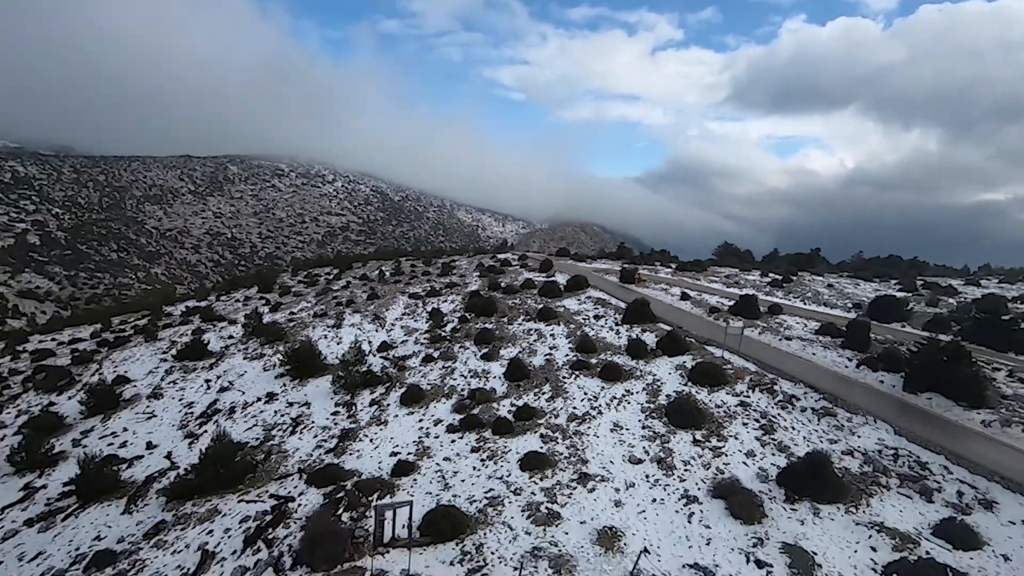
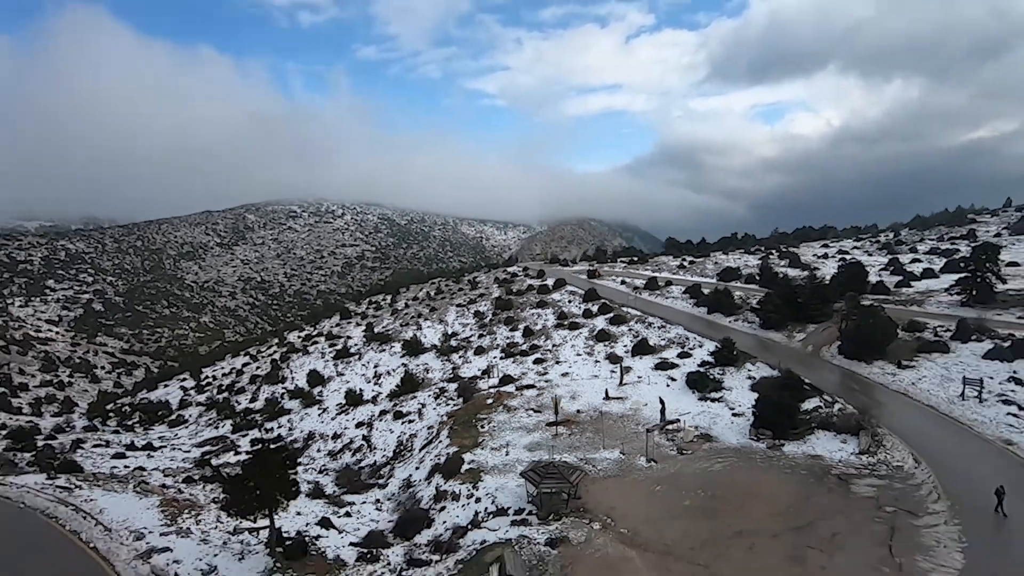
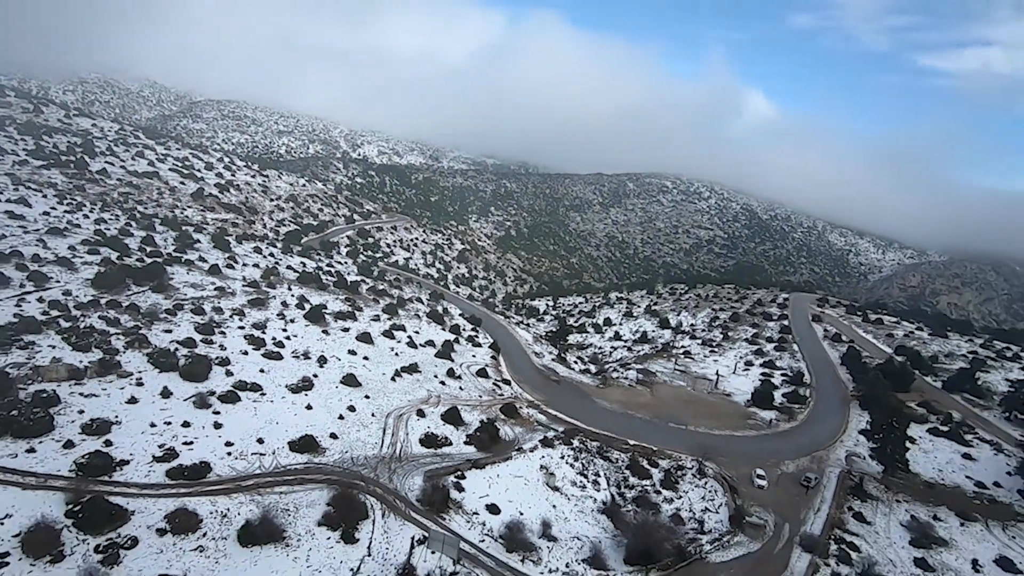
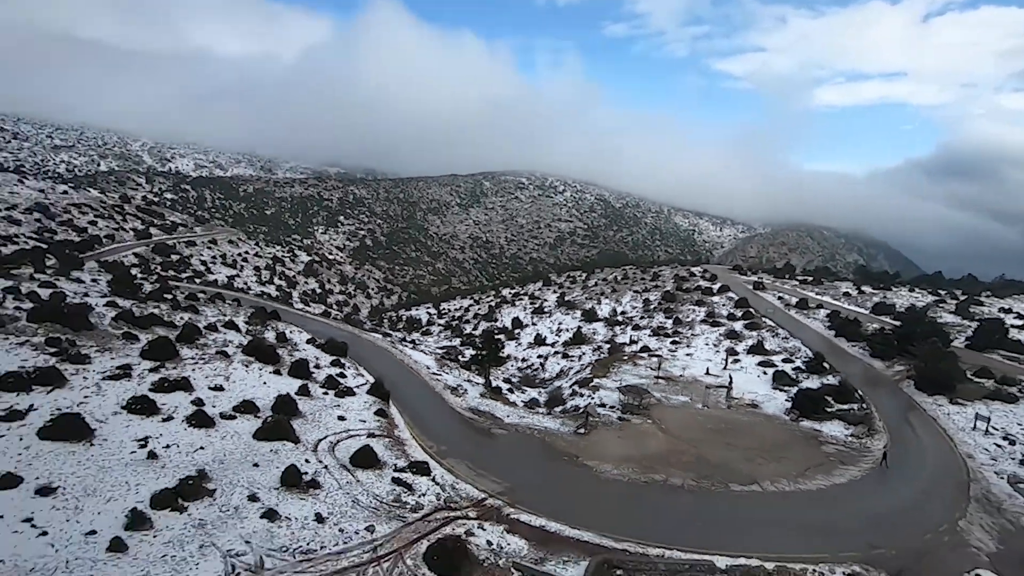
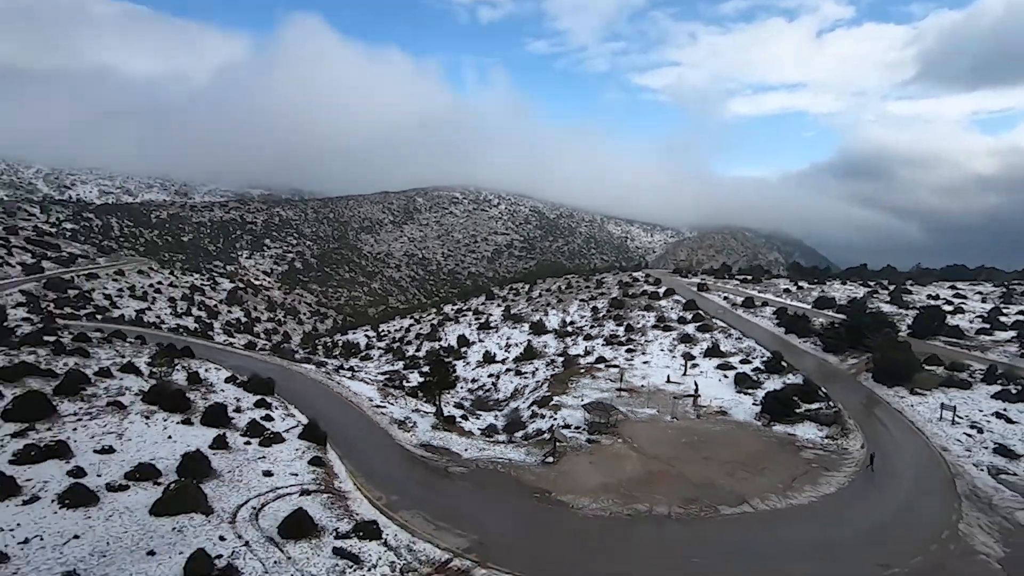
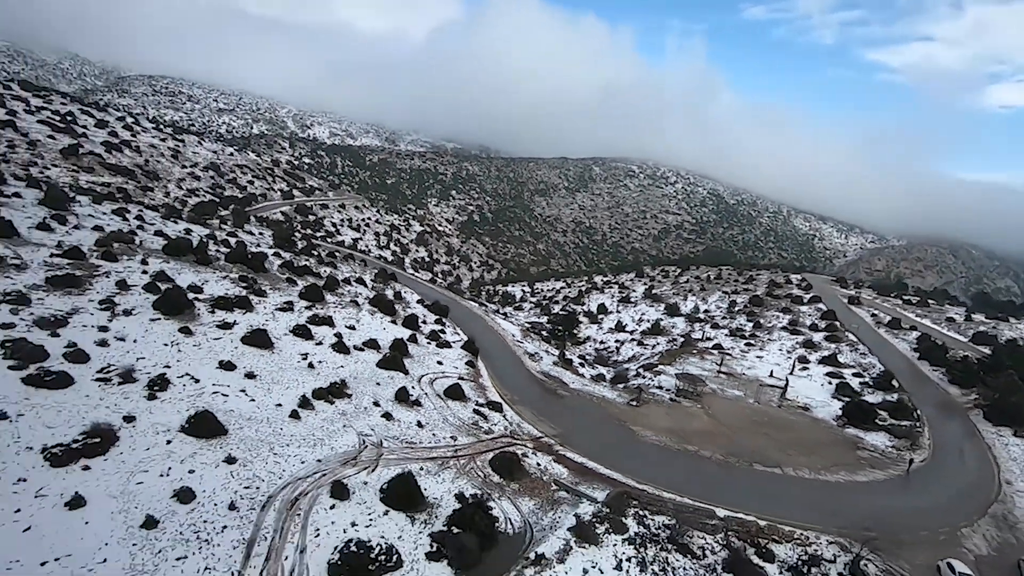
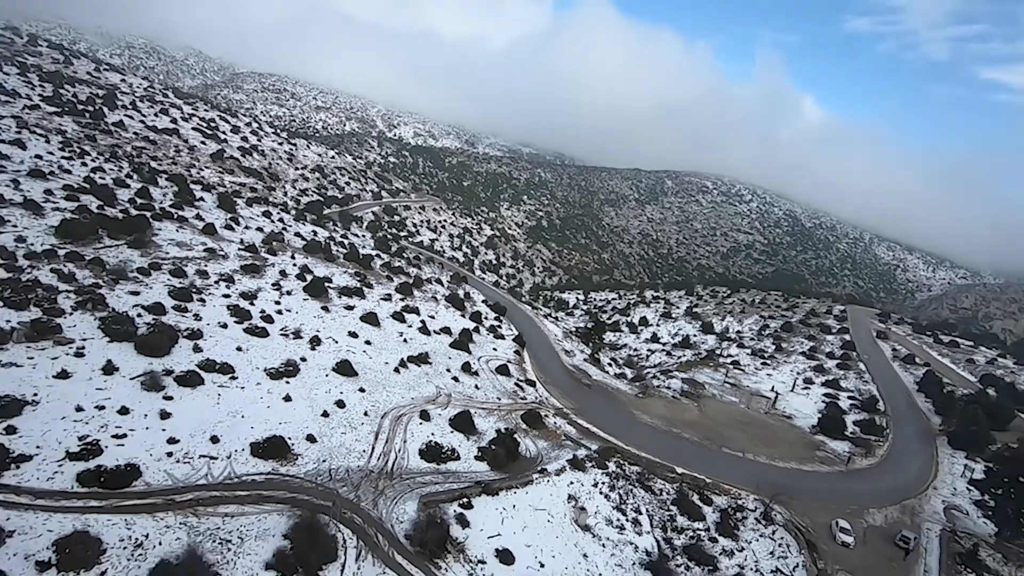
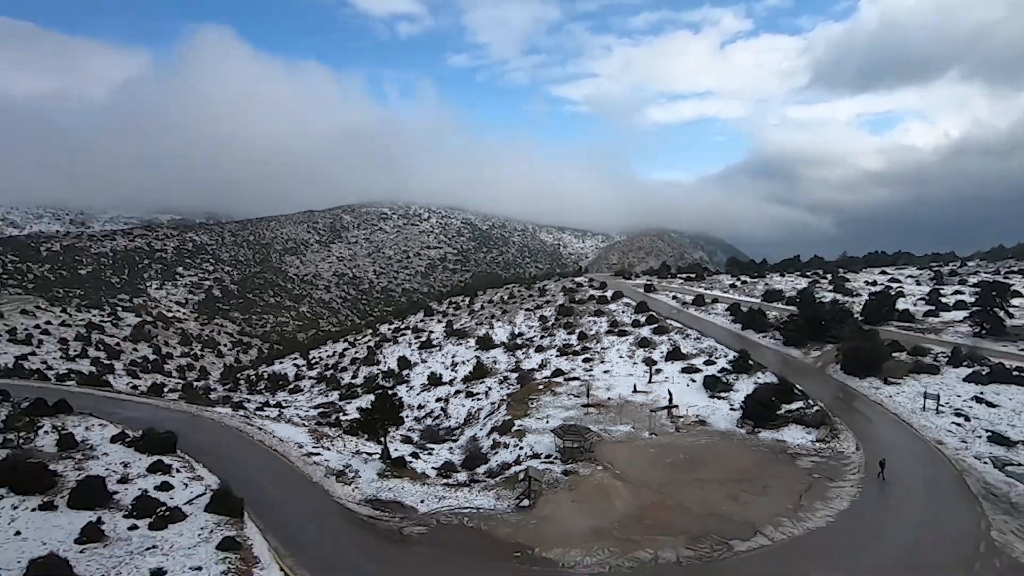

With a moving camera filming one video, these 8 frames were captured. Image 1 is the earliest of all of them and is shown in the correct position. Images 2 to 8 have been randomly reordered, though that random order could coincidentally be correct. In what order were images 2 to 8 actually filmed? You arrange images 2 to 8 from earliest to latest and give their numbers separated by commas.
2, 8, 5, 4, 6, 7, 3
